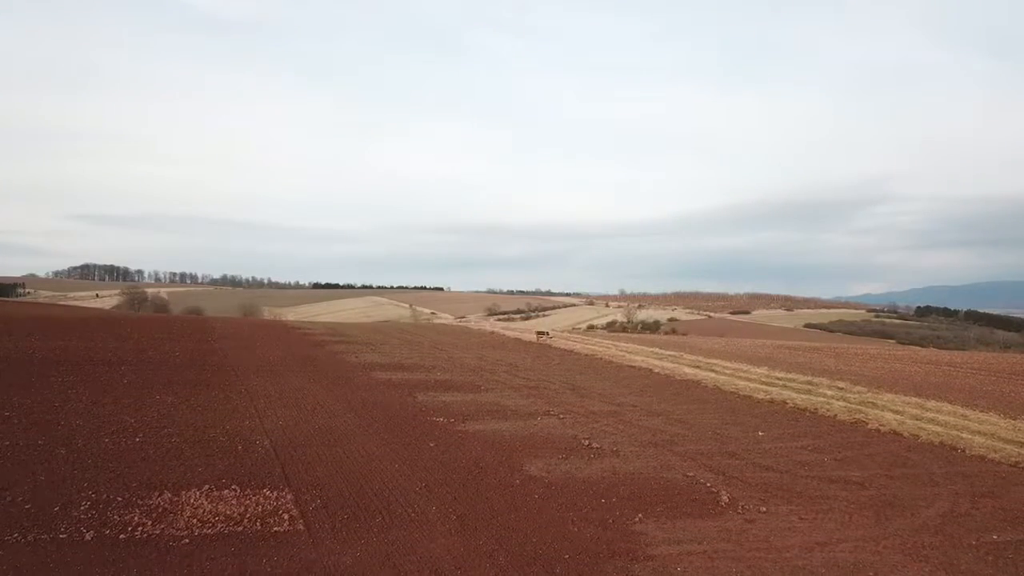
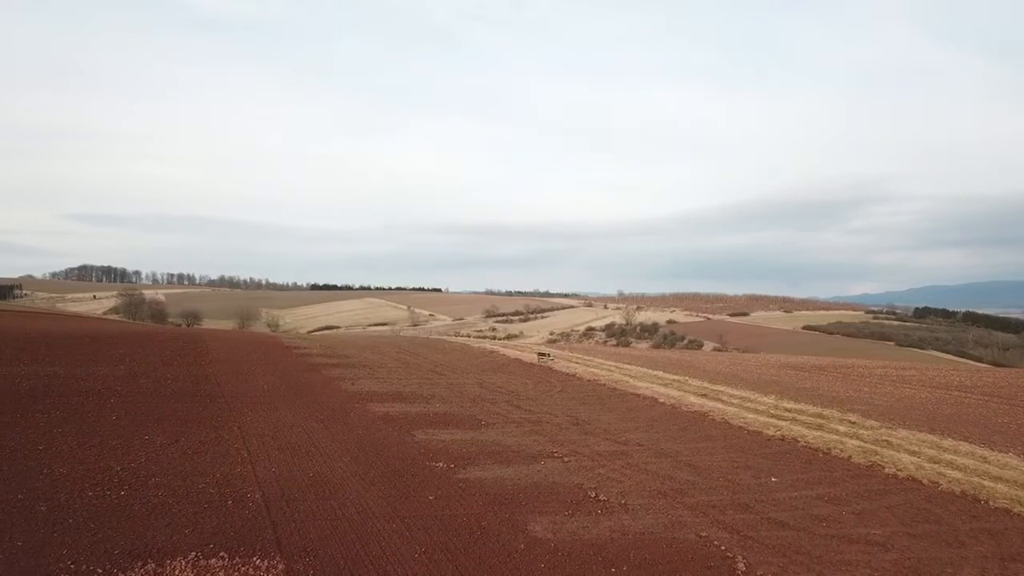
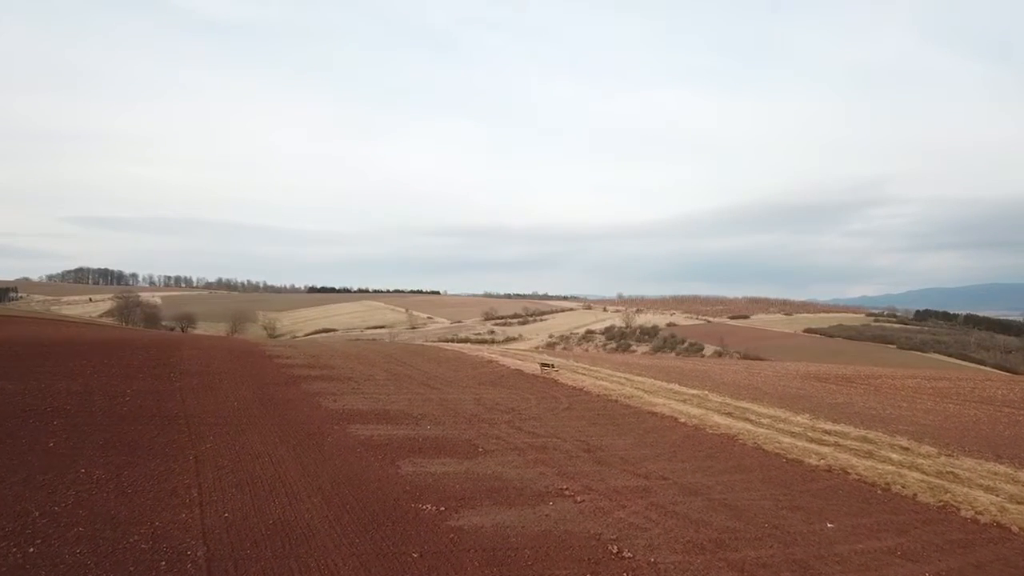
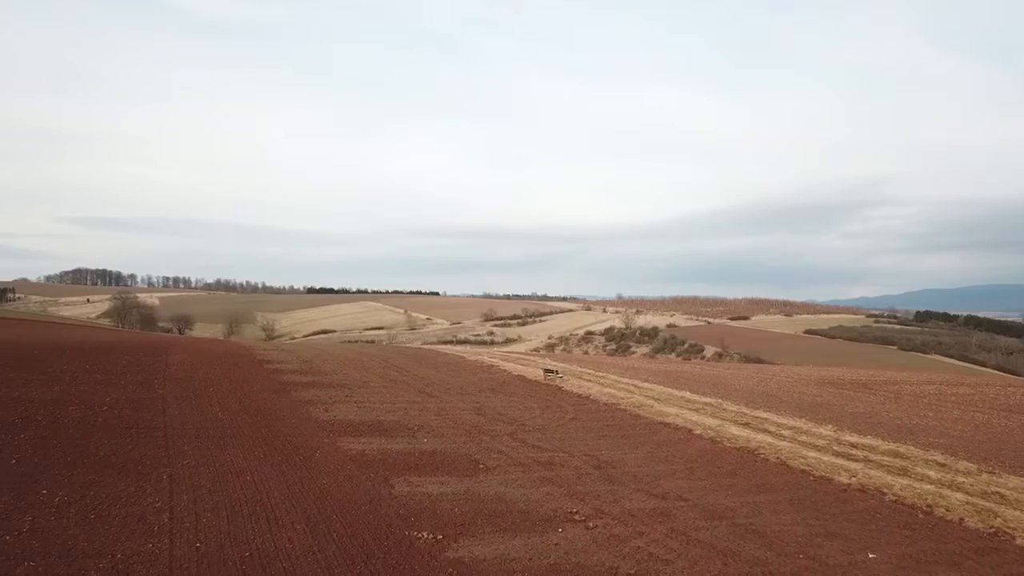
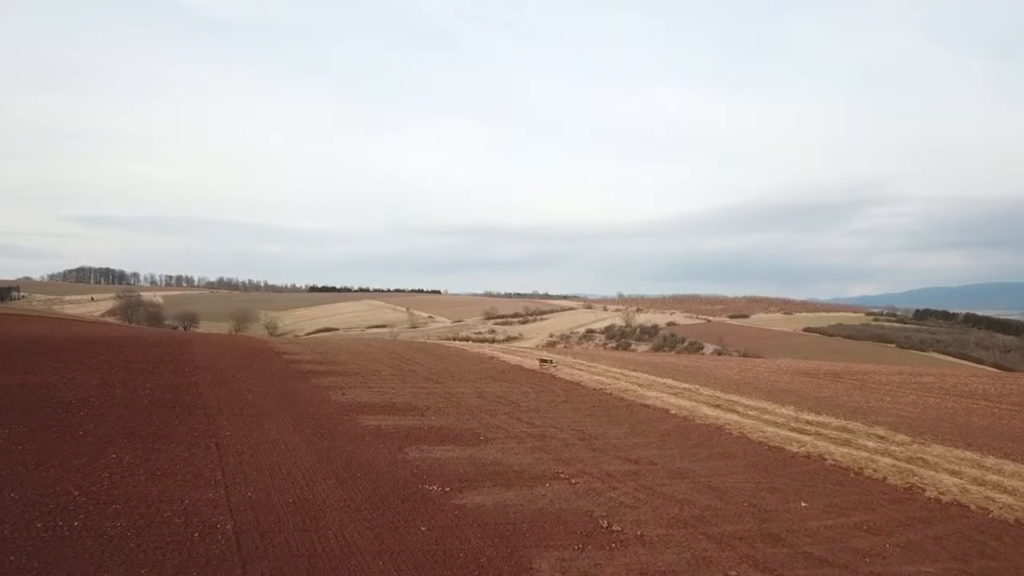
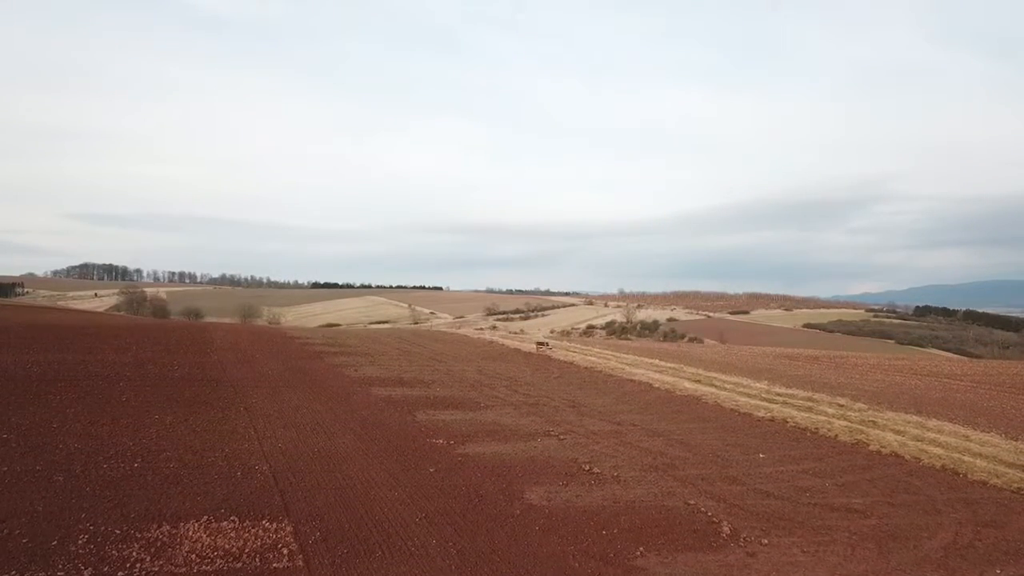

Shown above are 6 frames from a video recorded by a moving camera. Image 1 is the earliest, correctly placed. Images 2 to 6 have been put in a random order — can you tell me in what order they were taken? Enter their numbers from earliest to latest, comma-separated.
6, 2, 5, 3, 4
